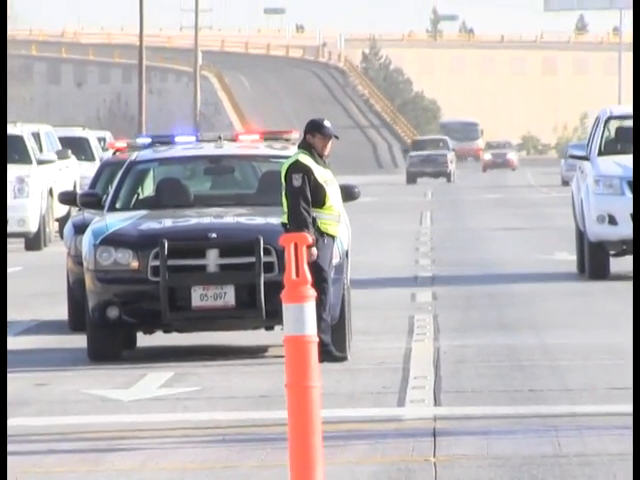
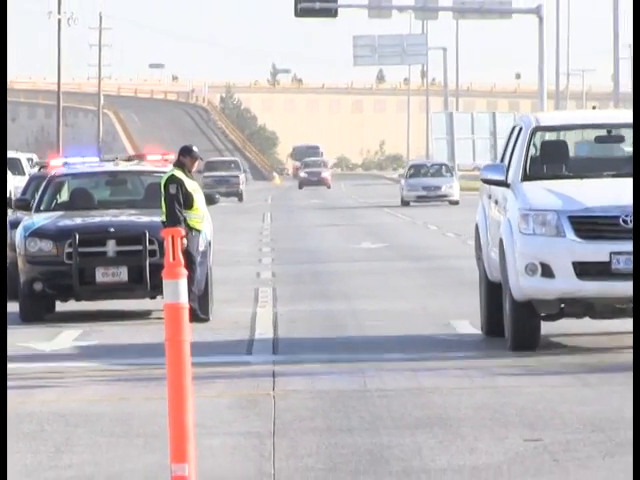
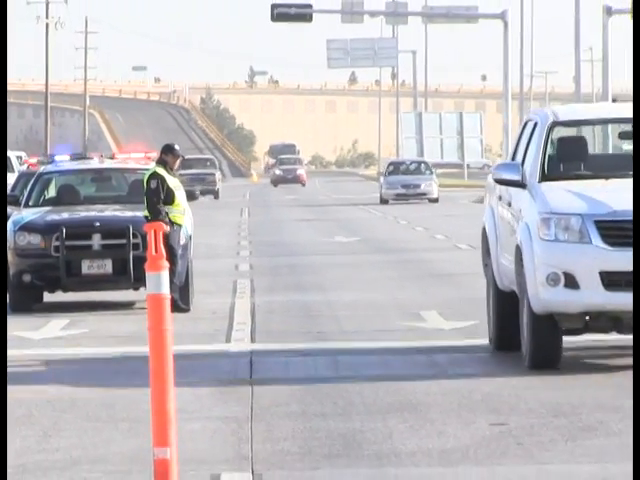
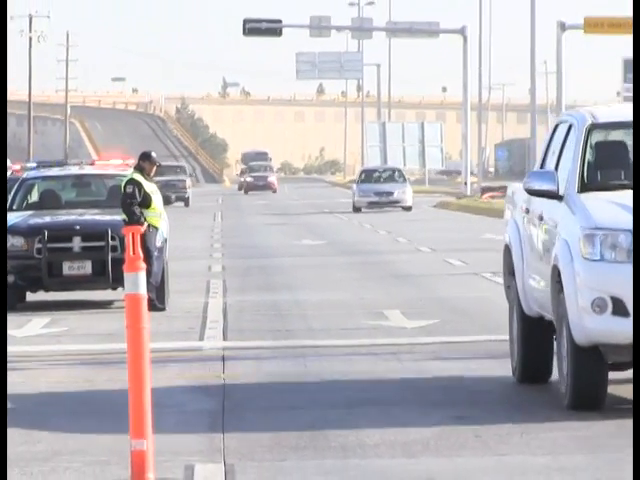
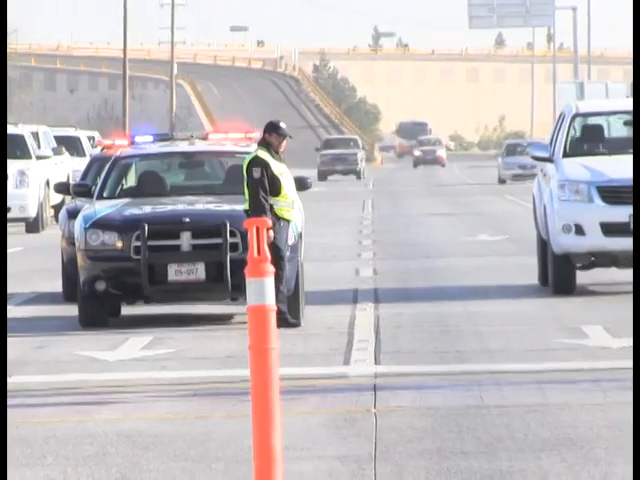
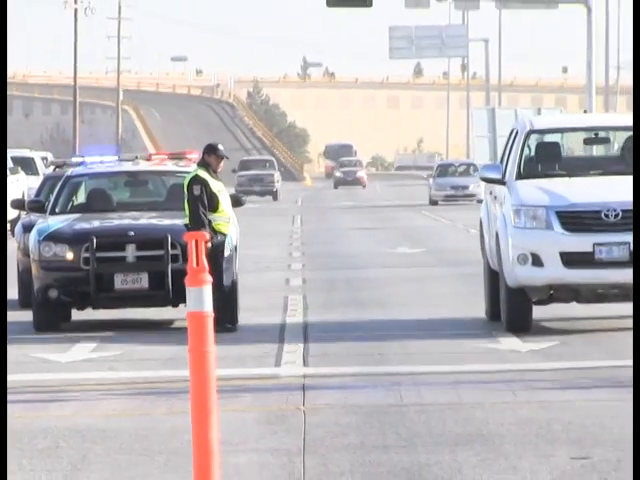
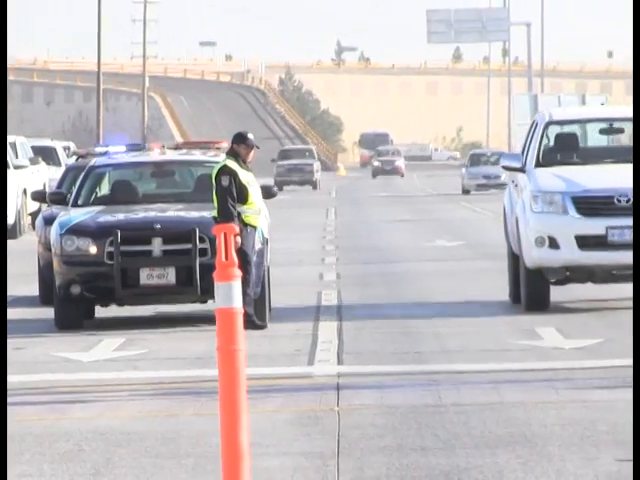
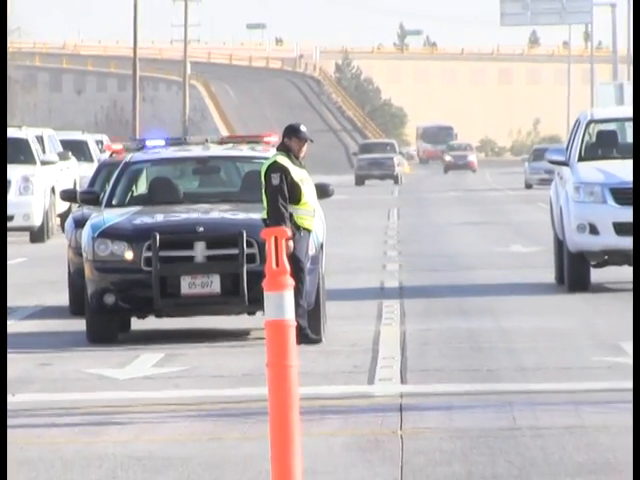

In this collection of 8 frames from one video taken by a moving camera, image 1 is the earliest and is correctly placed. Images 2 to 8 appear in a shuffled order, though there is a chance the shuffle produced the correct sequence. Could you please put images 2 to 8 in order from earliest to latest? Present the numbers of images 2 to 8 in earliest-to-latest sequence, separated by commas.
8, 5, 7, 6, 2, 3, 4
